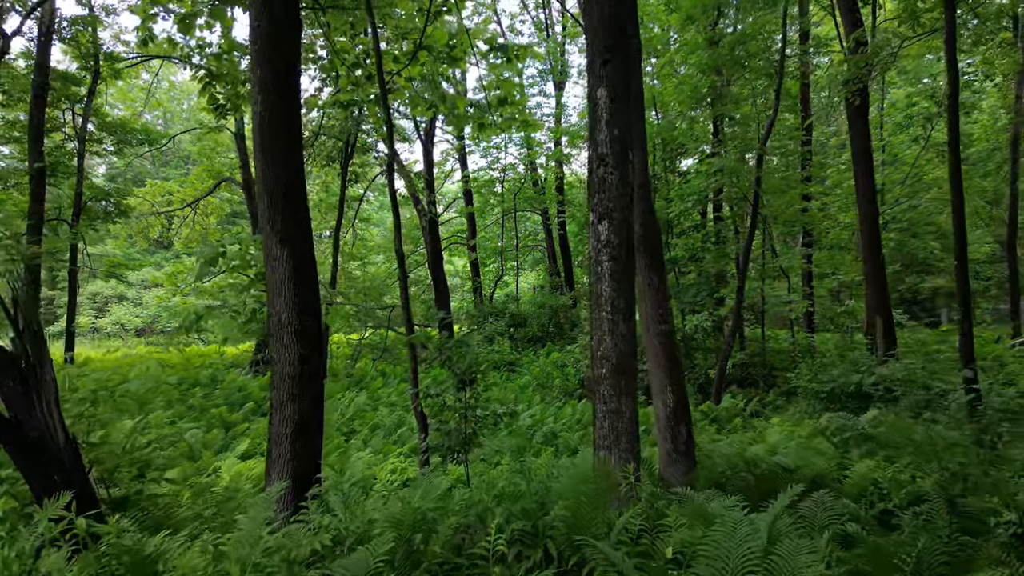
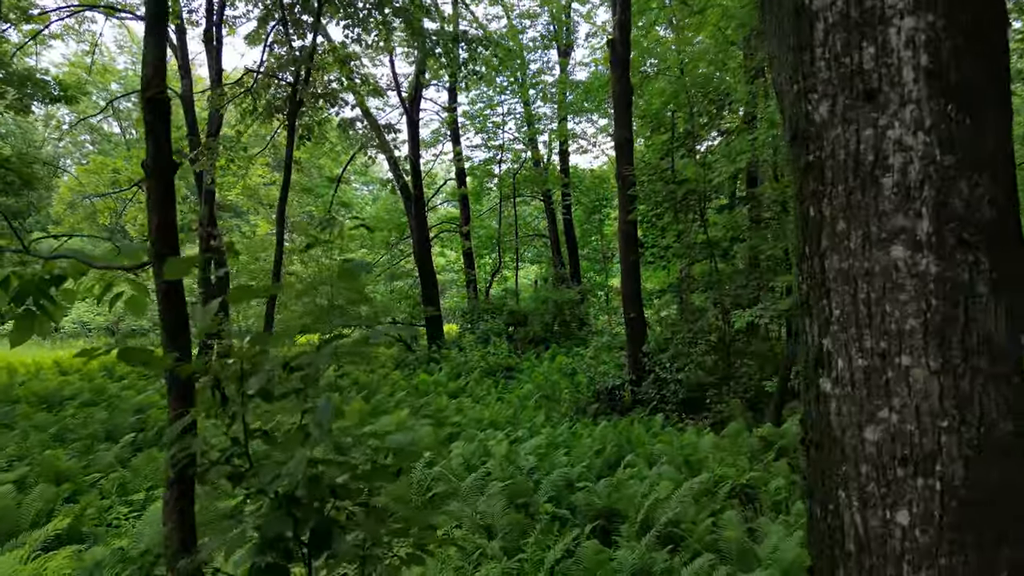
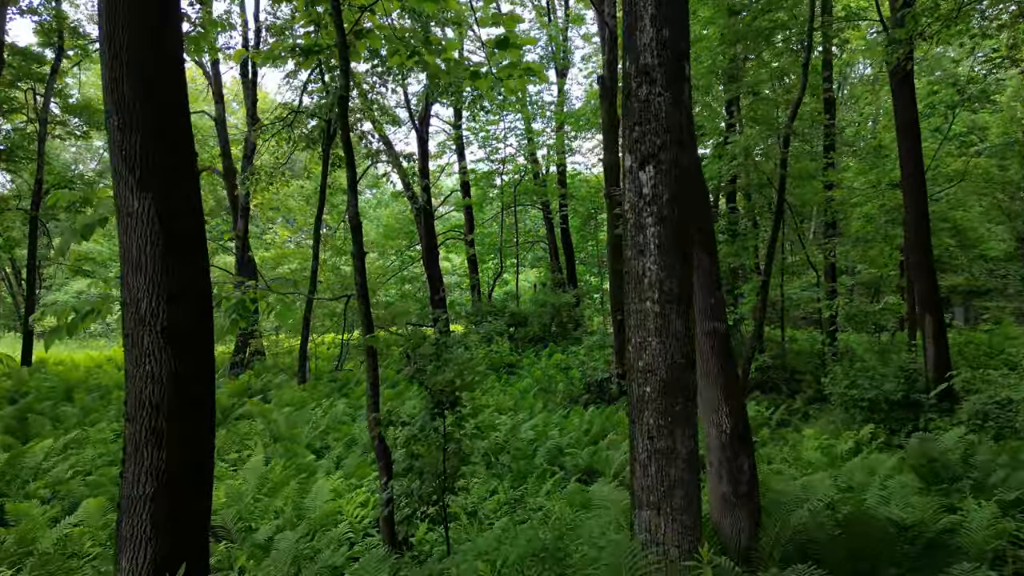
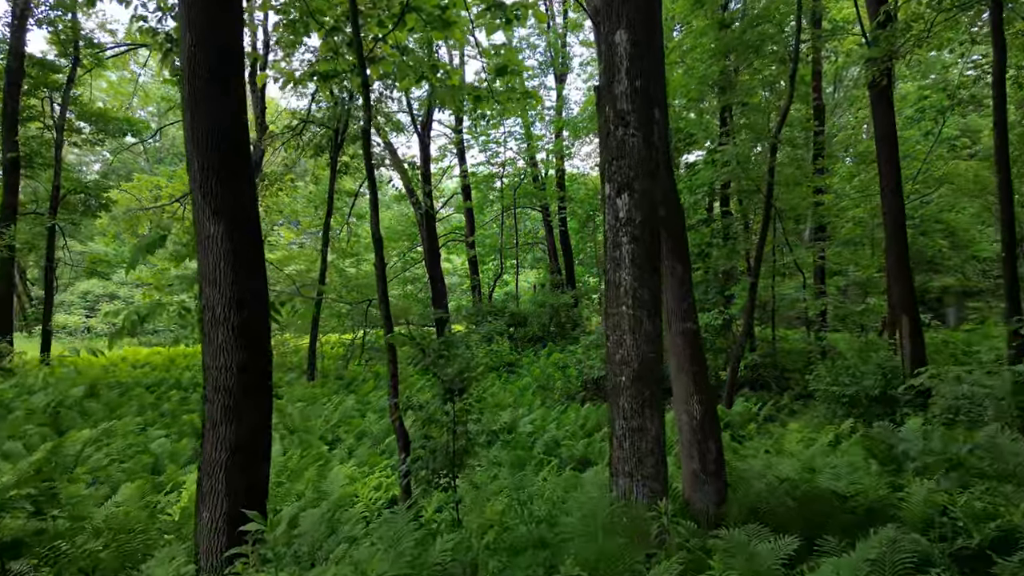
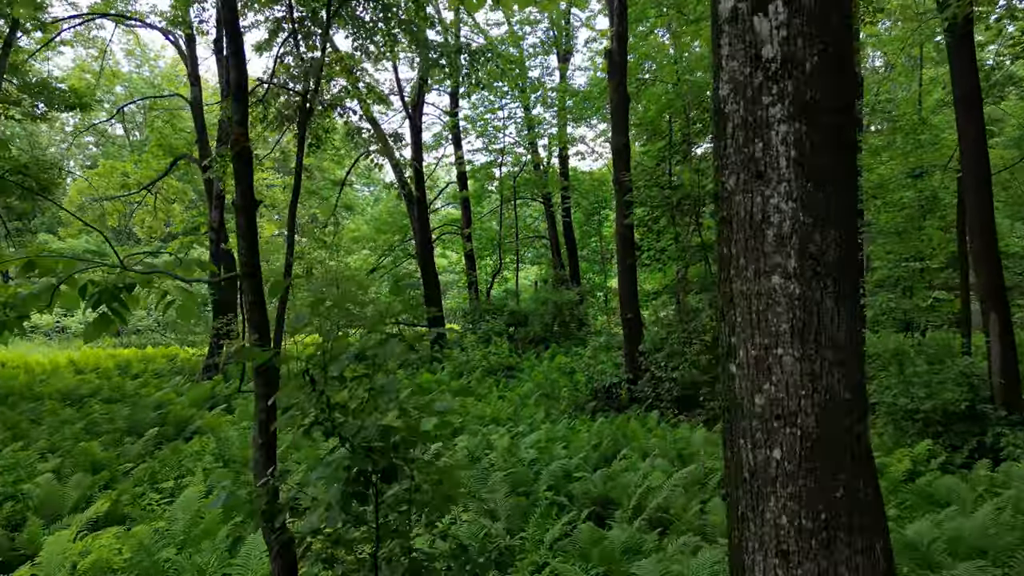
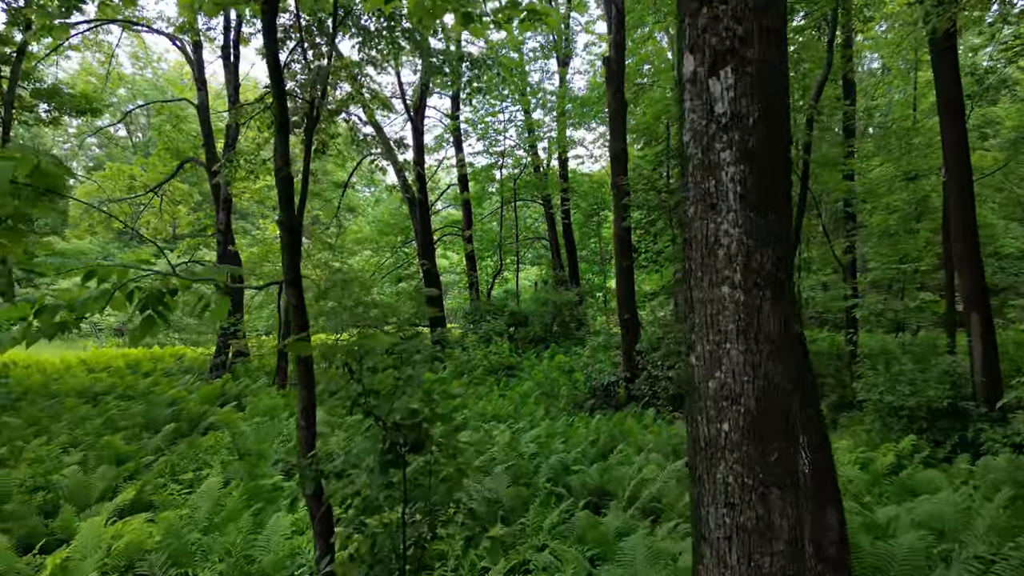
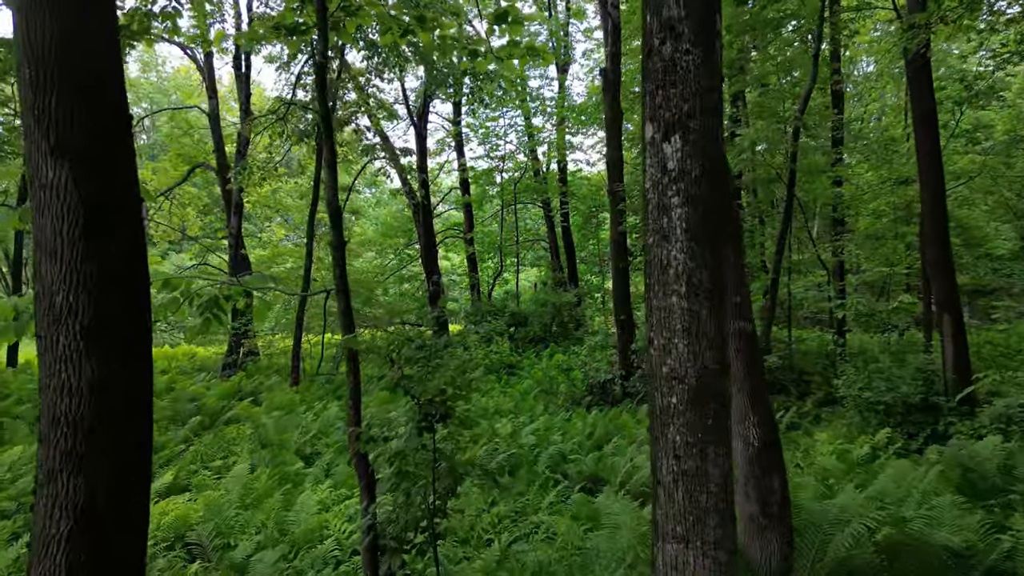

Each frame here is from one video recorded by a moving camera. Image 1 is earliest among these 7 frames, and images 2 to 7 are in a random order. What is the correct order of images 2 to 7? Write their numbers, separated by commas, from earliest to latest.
4, 3, 7, 6, 5, 2
